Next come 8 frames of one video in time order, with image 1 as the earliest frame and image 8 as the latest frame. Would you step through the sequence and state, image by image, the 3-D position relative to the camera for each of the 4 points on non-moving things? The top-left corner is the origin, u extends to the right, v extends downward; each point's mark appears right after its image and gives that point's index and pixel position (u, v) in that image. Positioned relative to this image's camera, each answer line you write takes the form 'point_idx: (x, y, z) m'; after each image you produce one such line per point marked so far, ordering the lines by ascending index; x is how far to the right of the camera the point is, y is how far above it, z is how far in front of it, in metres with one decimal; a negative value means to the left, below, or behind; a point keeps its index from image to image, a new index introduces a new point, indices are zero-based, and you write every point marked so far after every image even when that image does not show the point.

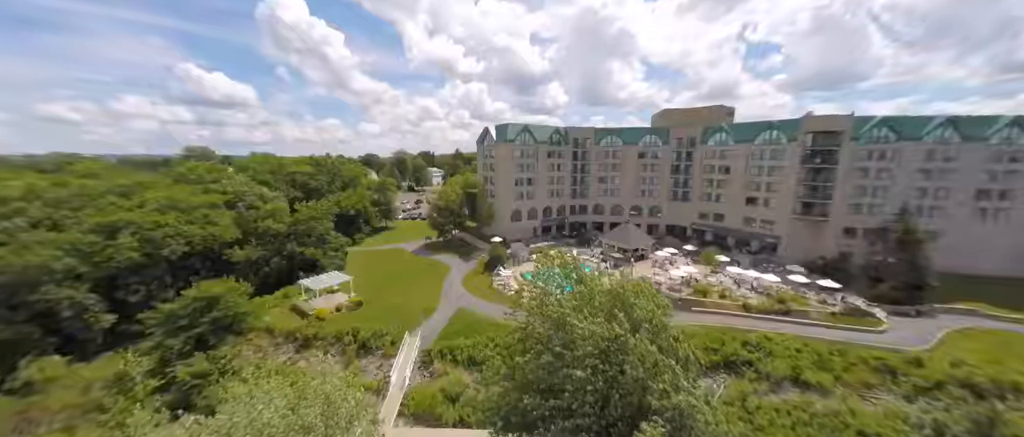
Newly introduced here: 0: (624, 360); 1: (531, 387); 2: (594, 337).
0: (+4.6, -6.3, +15.4) m
1: (+0.7, -8.3, +16.8) m
2: (+3.3, -5.3, +15.7) m
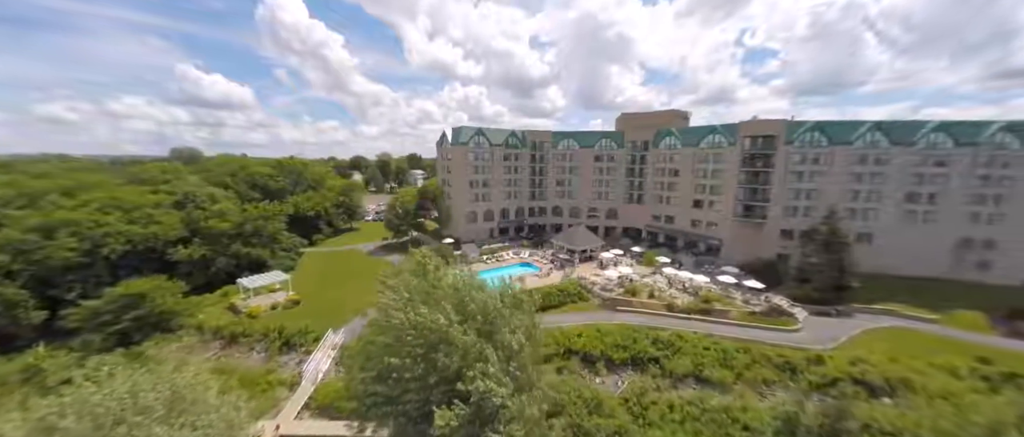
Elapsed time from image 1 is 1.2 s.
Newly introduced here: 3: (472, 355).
0: (-3.4, -6.2, +16.1) m
1: (-7.3, -8.2, +17.5) m
2: (-4.7, -5.1, +16.5) m
3: (-2.3, -6.6, +16.4) m
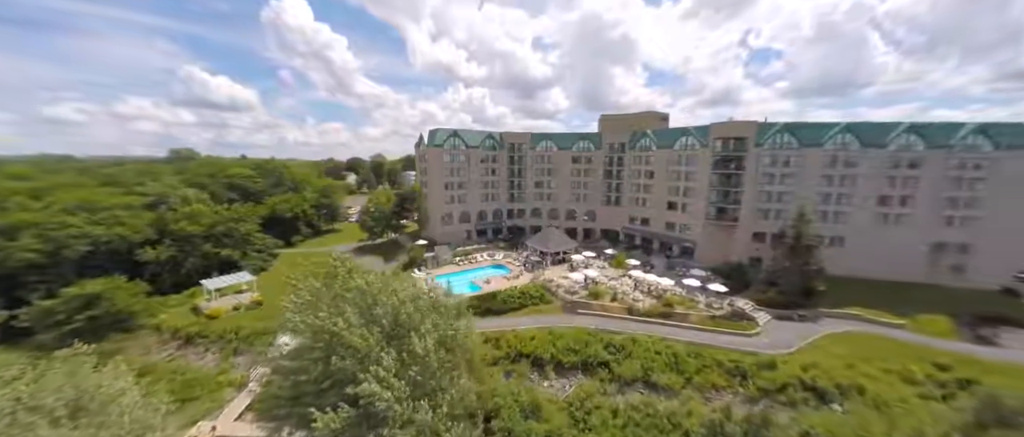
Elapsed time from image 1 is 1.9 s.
0: (-8.2, -6.3, +16.0) m
1: (-12.1, -8.3, +17.4) m
2: (-9.5, -5.3, +16.3) m
3: (-7.1, -6.7, +16.3) m
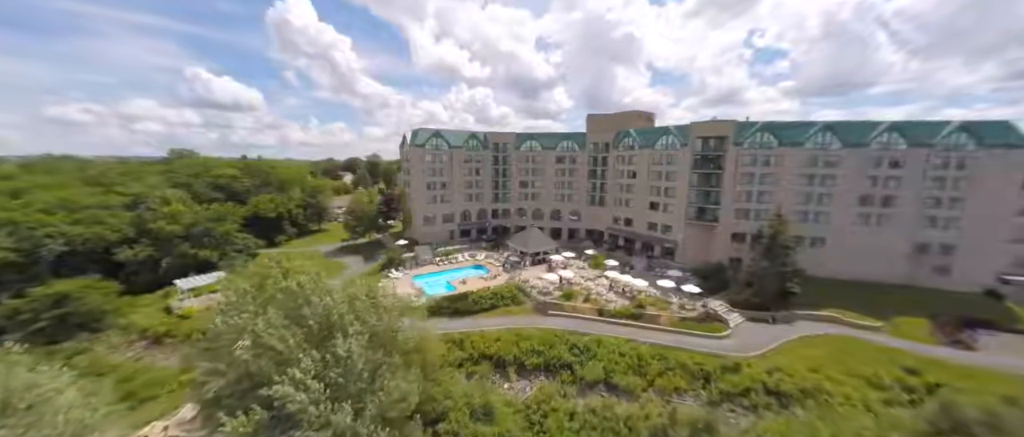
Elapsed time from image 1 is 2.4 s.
0: (-11.8, -6.3, +15.7) m
1: (-15.6, -8.2, +17.2) m
2: (-13.0, -5.2, +16.1) m
3: (-10.7, -6.7, +16.0) m
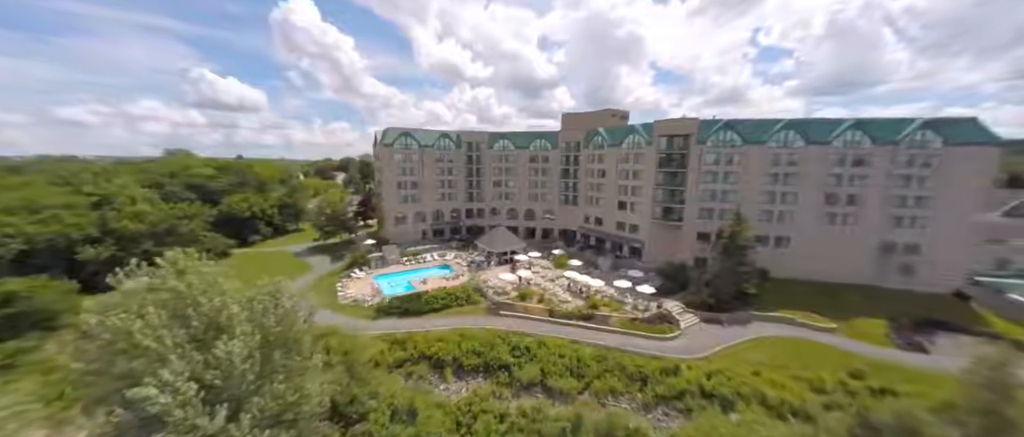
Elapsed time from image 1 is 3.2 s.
0: (-17.4, -6.2, +15.5) m
1: (-21.3, -8.2, +17.0) m
2: (-18.7, -5.2, +15.9) m
3: (-16.3, -6.6, +15.8) m
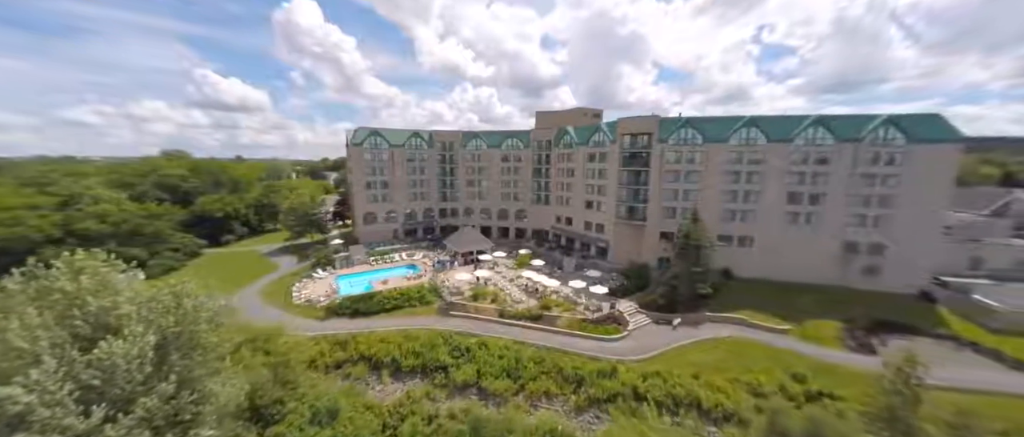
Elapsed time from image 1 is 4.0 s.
0: (-23.0, -6.2, +15.3) m
1: (-26.9, -8.2, +16.8) m
2: (-24.3, -5.2, +15.7) m
3: (-21.9, -6.6, +15.5) m
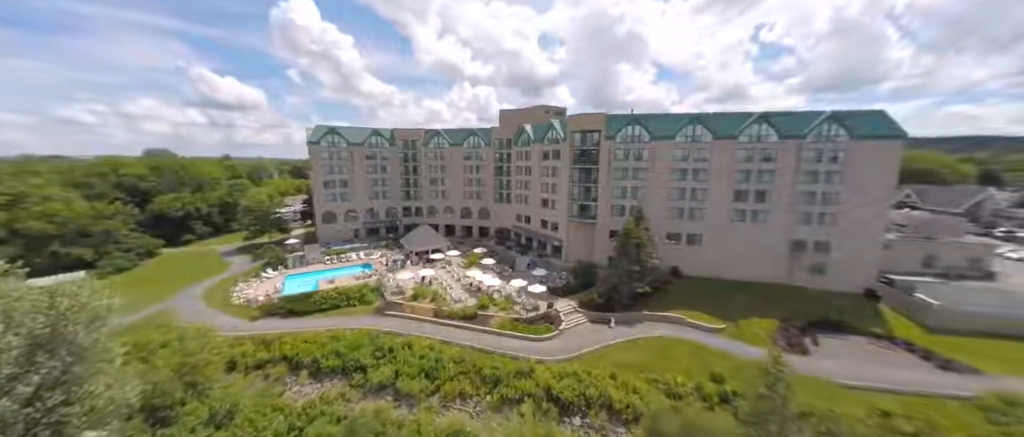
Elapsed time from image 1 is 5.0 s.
0: (-29.9, -6.2, +14.8) m
1: (-33.7, -8.1, +16.3) m
2: (-31.2, -5.1, +15.2) m
3: (-28.8, -6.5, +15.1) m
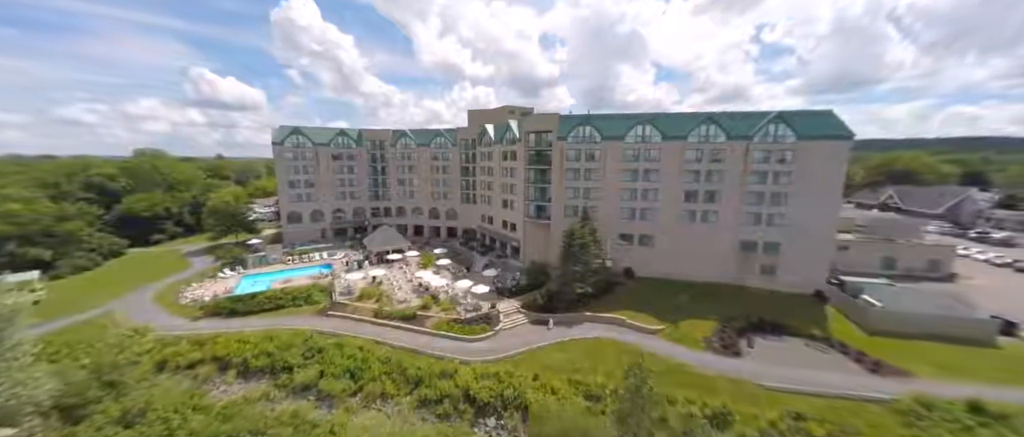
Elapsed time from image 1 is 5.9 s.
0: (-36.2, -6.2, +14.9) m
1: (-40.1, -8.1, +16.4) m
2: (-37.5, -5.1, +15.3) m
3: (-35.1, -6.6, +15.2) m
